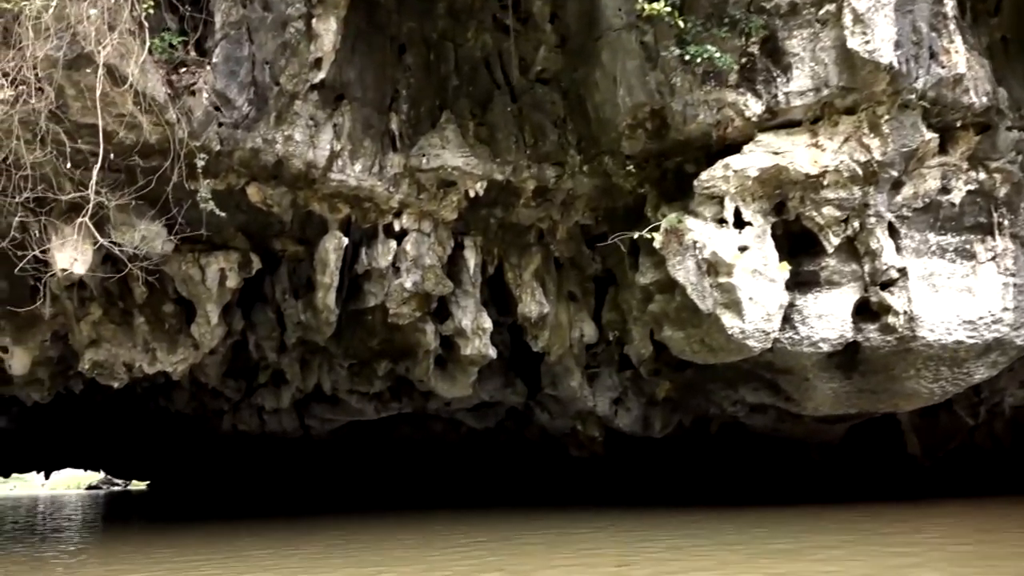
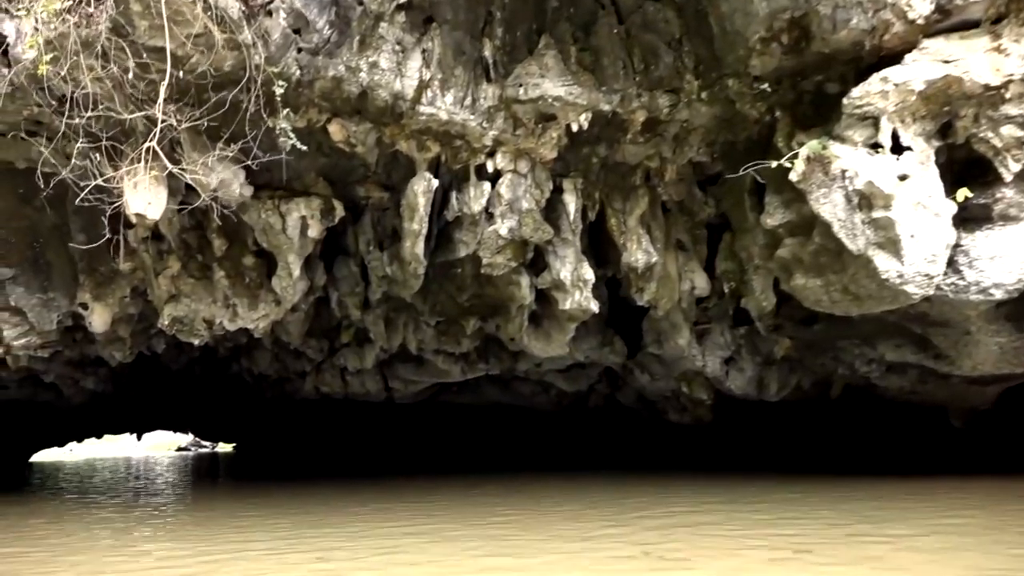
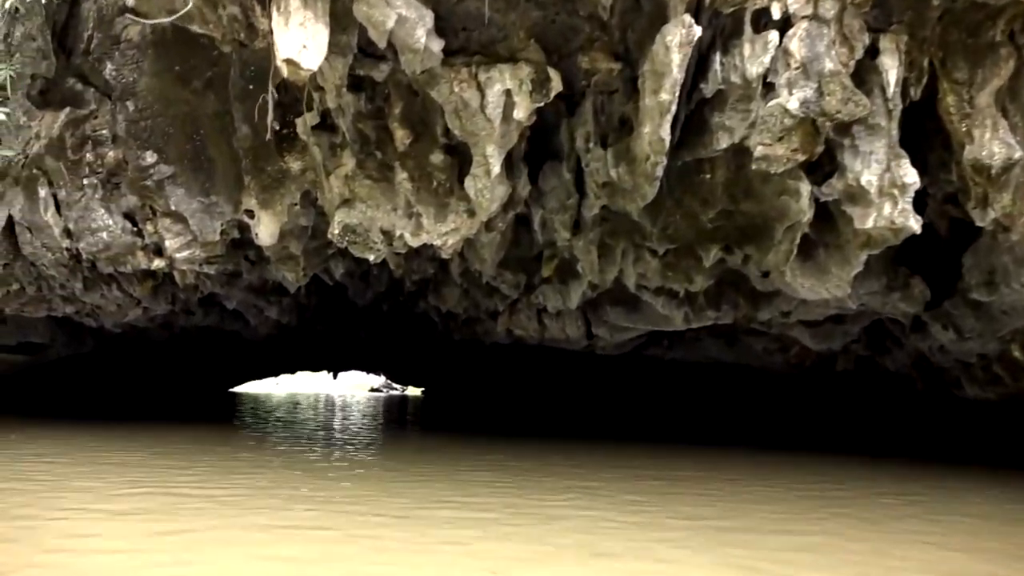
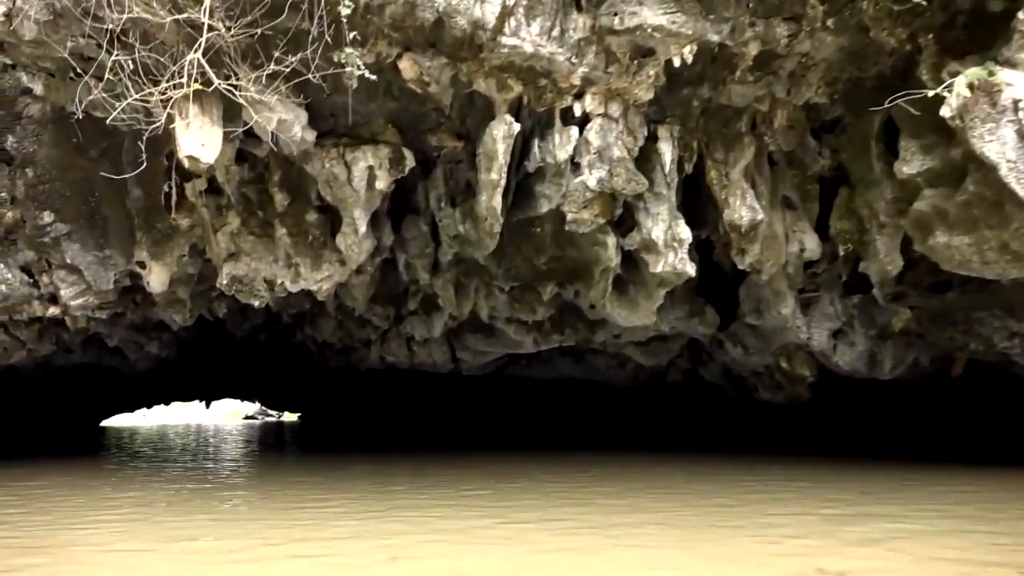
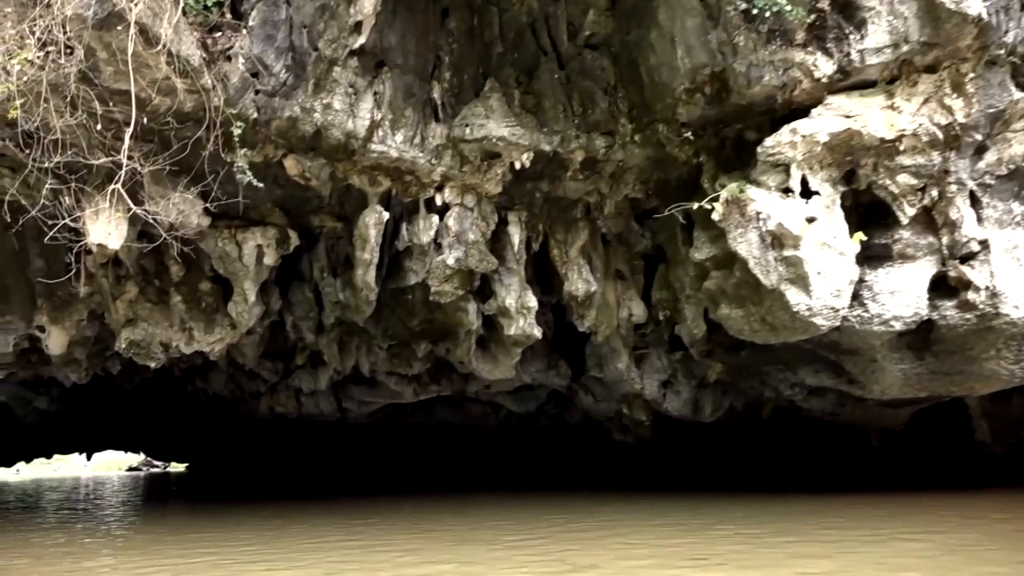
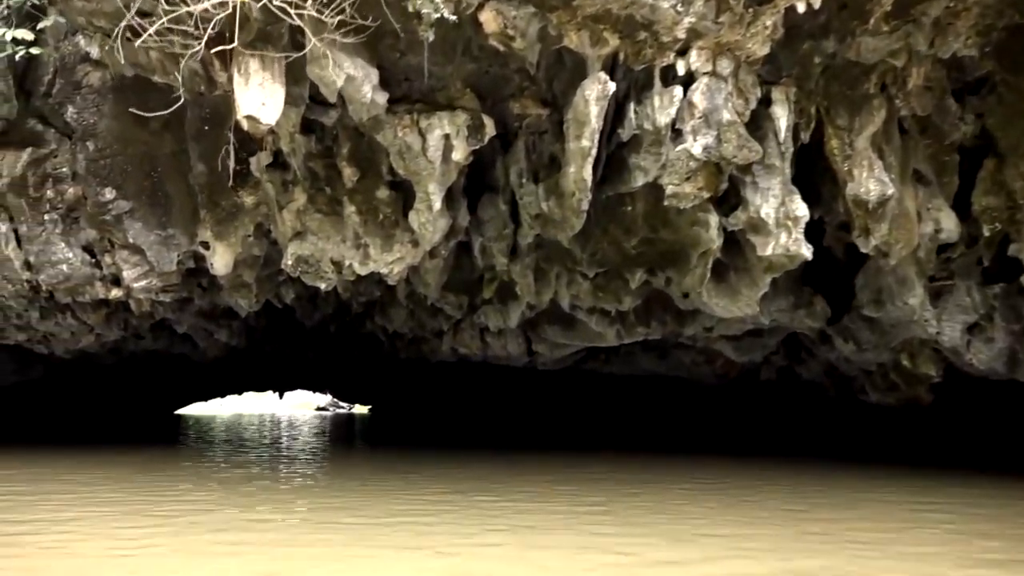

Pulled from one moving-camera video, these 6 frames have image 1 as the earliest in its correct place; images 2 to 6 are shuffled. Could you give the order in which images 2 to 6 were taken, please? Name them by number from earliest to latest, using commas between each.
5, 2, 4, 6, 3
